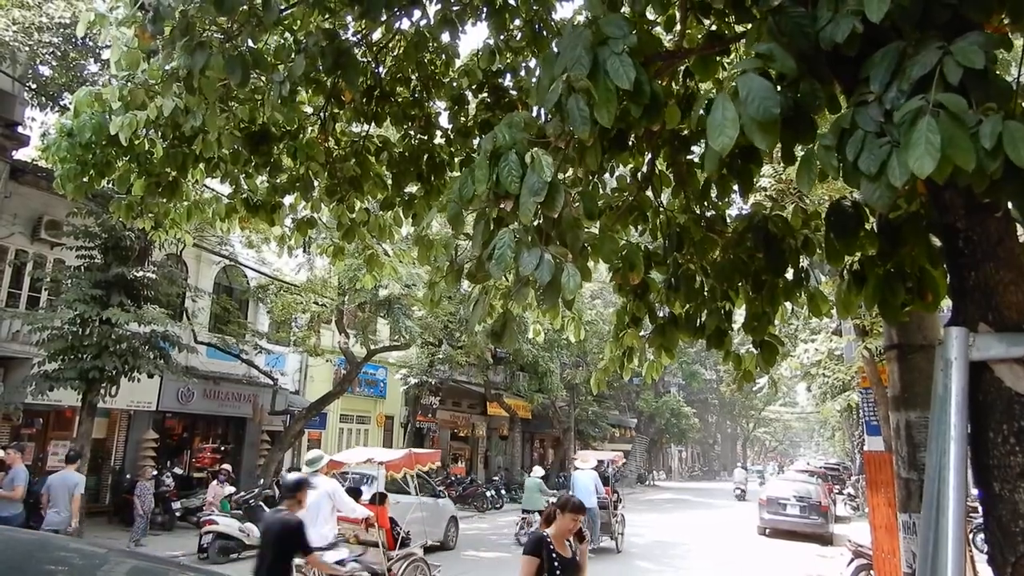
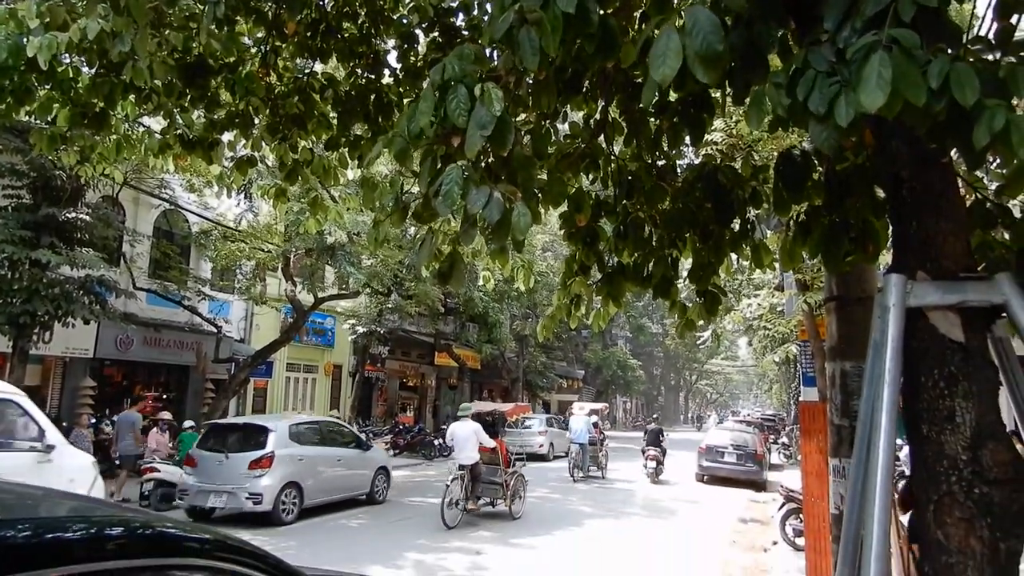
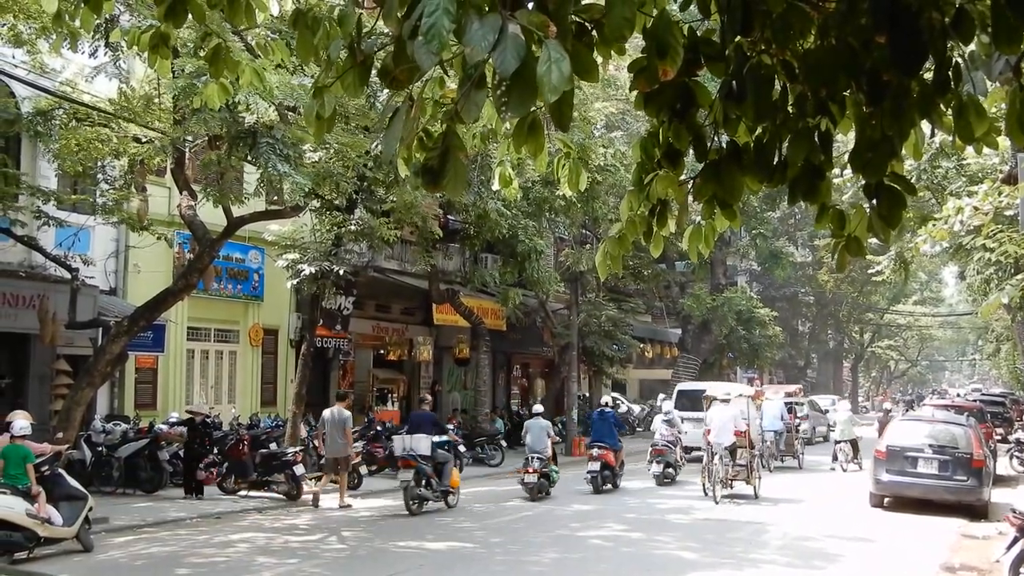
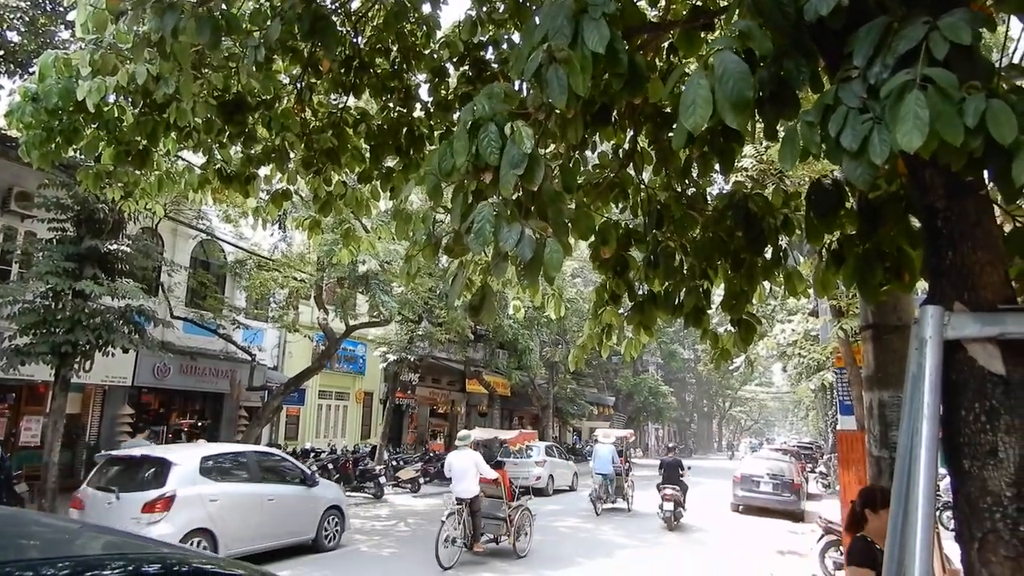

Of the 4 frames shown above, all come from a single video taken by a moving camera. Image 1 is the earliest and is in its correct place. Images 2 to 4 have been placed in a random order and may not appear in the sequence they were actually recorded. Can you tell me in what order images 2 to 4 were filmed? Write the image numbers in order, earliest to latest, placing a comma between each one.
4, 2, 3
